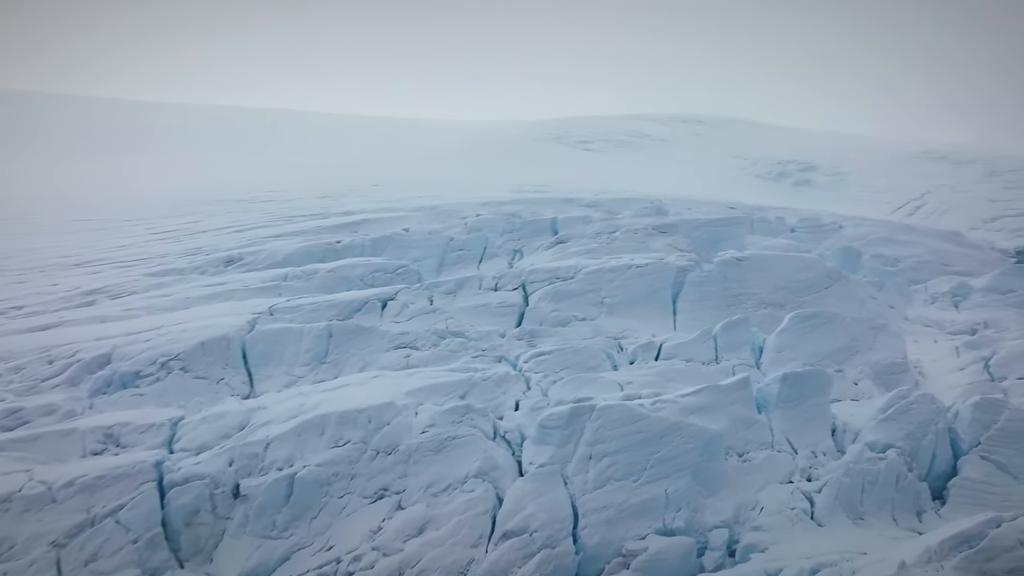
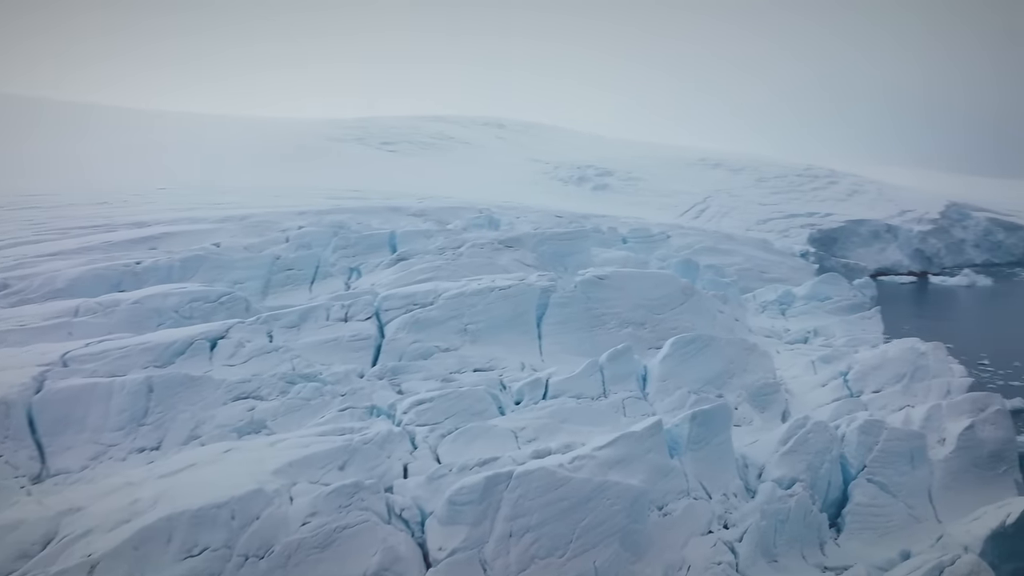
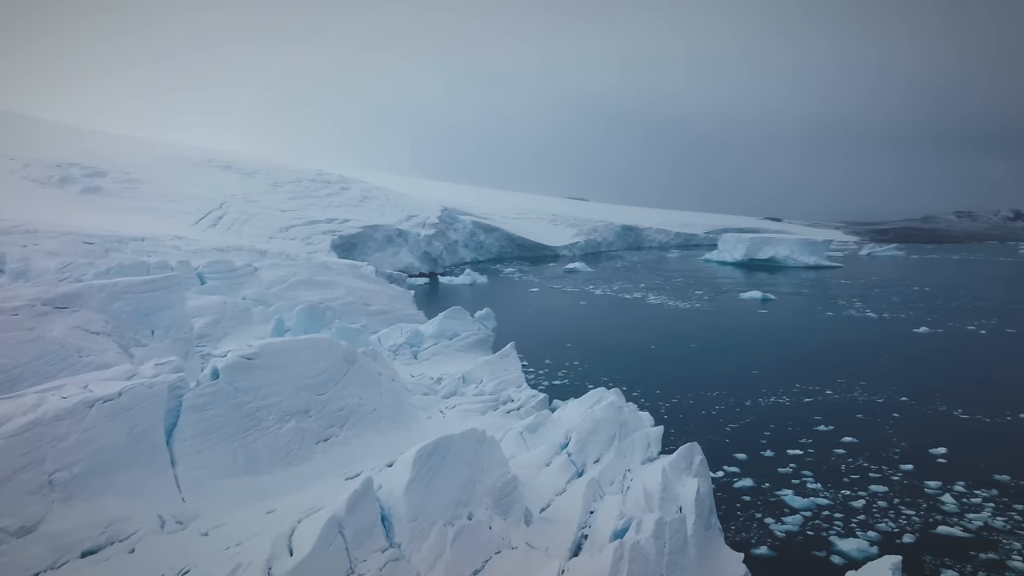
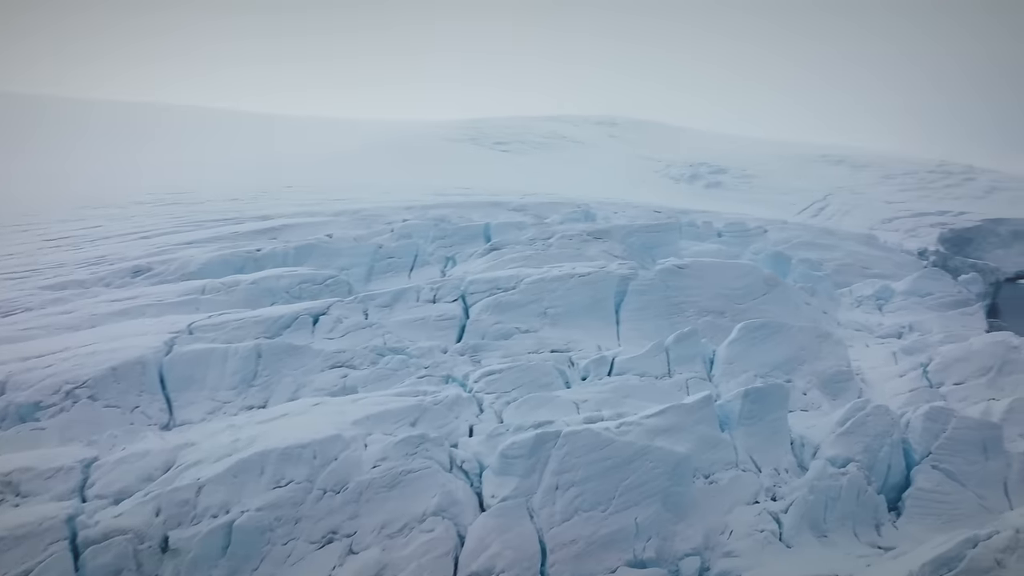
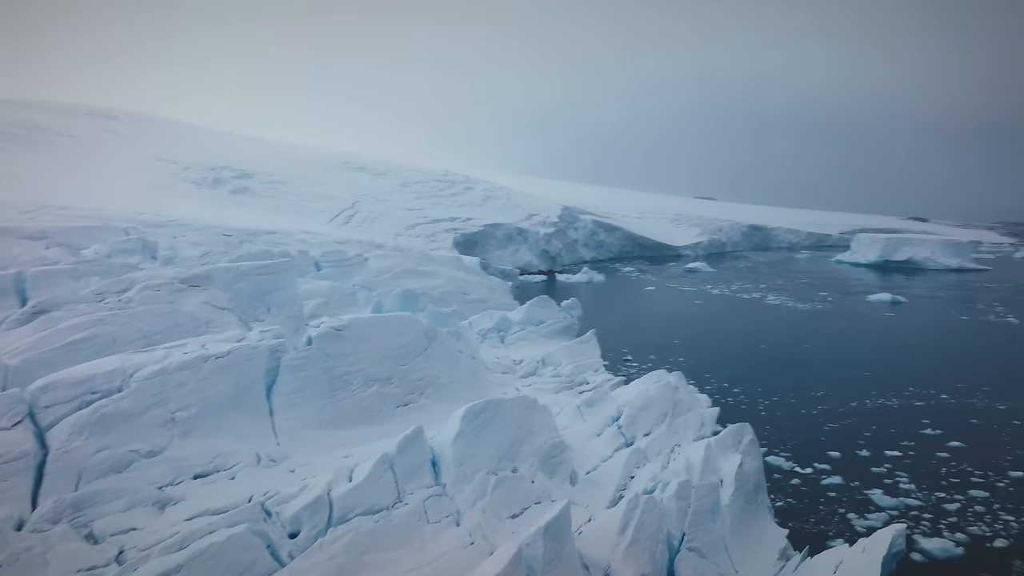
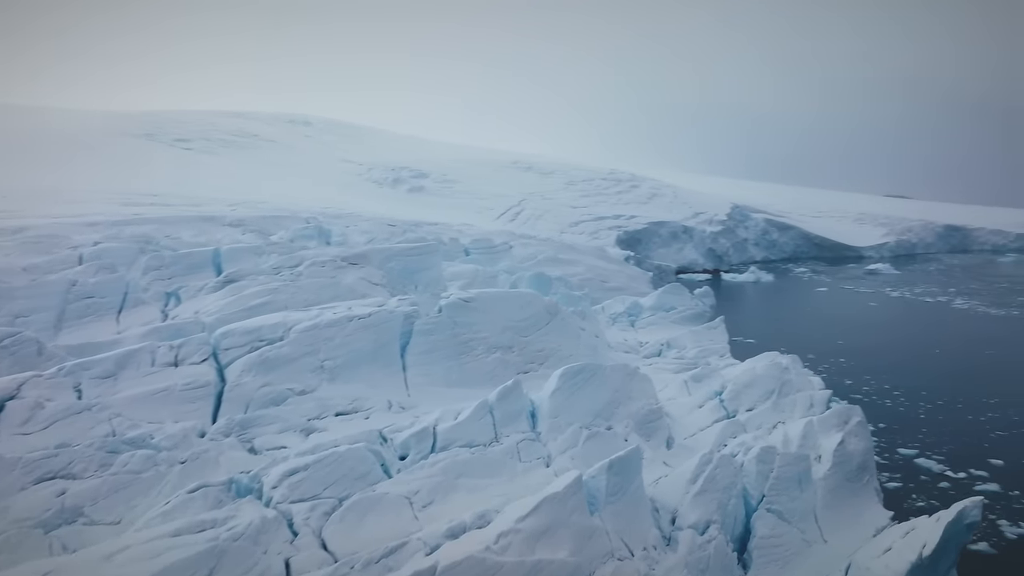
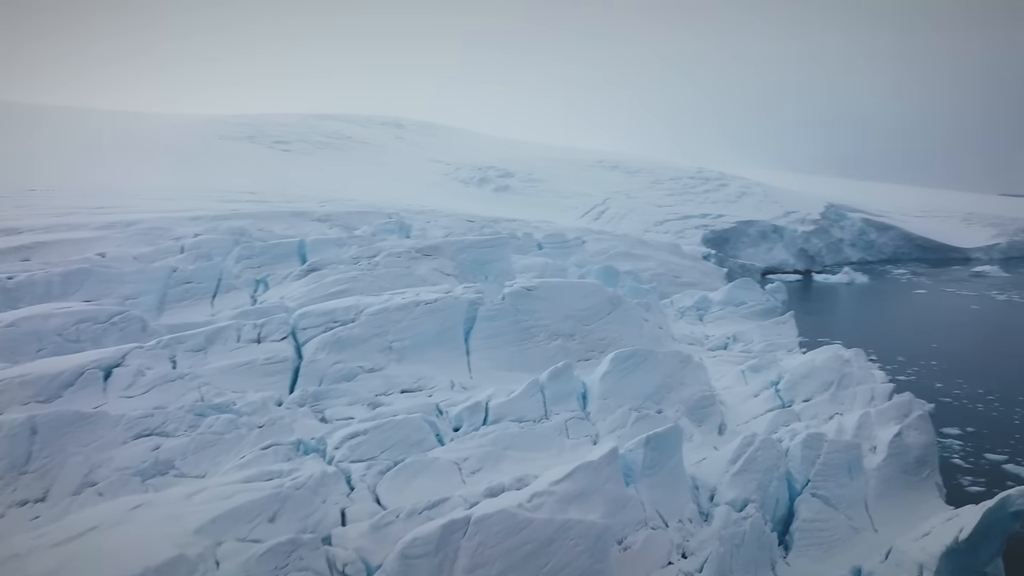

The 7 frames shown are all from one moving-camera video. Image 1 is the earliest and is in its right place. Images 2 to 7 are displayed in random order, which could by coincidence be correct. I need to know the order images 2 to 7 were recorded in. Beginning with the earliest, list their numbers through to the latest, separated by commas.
4, 2, 7, 6, 5, 3
